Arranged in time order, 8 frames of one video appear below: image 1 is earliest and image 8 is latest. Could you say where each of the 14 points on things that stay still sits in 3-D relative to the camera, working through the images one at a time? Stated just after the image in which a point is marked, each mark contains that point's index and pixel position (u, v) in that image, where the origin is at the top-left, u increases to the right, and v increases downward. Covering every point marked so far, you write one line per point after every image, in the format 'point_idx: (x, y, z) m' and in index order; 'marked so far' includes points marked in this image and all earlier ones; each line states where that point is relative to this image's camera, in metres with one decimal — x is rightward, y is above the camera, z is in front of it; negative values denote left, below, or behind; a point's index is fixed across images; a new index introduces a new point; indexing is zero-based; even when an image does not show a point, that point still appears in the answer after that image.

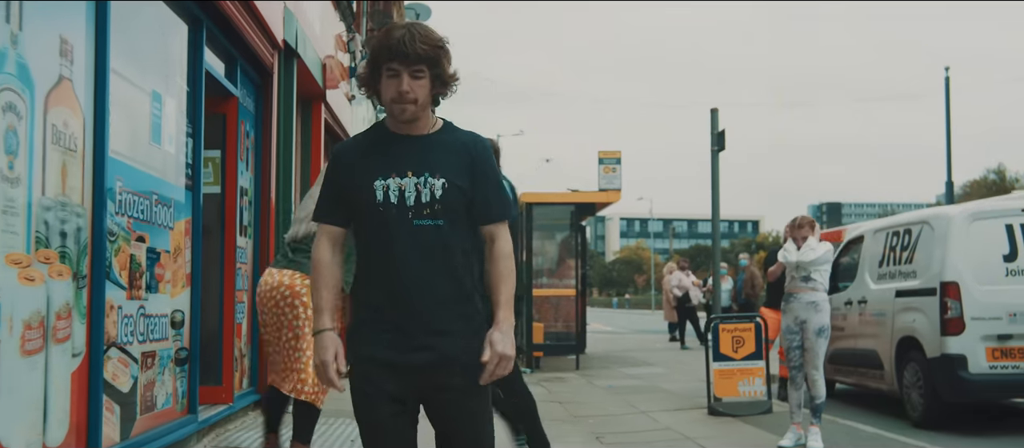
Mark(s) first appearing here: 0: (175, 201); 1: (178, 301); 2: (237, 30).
0: (-2.0, +0.1, +5.5) m
1: (-2.0, -0.5, +5.6) m
2: (-2.0, +1.4, +6.7) m
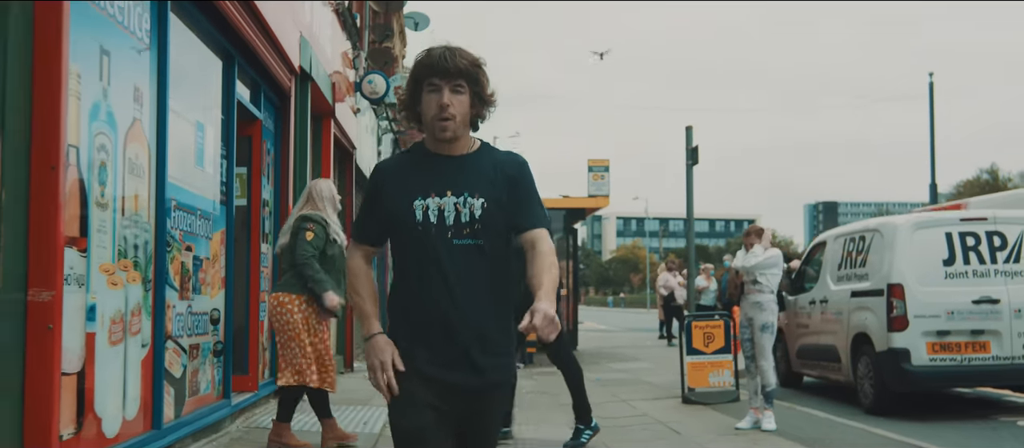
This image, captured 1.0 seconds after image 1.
0: (-2.1, +0.1, +6.4) m
1: (-2.1, -0.5, +6.5) m
2: (-2.1, +1.4, +7.6) m
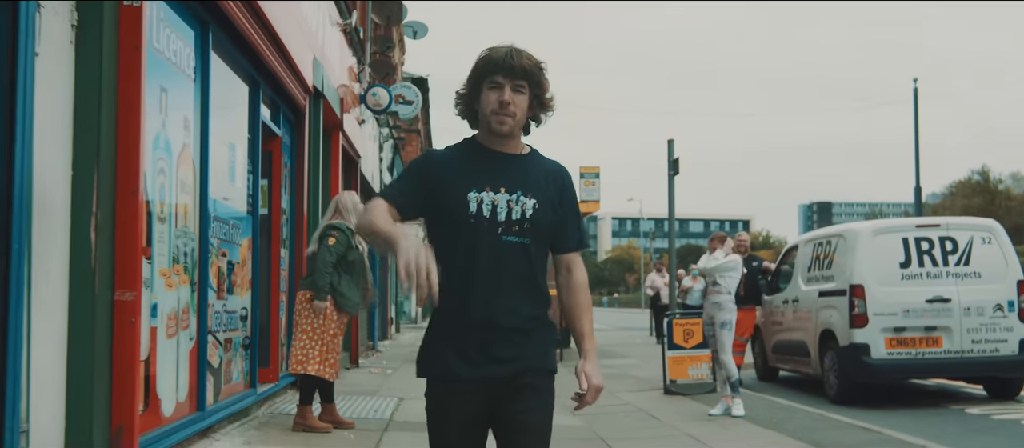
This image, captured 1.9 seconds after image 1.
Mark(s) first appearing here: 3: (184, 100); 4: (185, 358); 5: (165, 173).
0: (-2.1, 0.0, +7.2) m
1: (-2.1, -0.6, +7.3) m
2: (-2.1, +1.3, +8.4) m
3: (-2.0, +0.8, +5.6) m
4: (-2.0, -0.8, +5.6) m
5: (-2.0, +0.3, +5.2) m
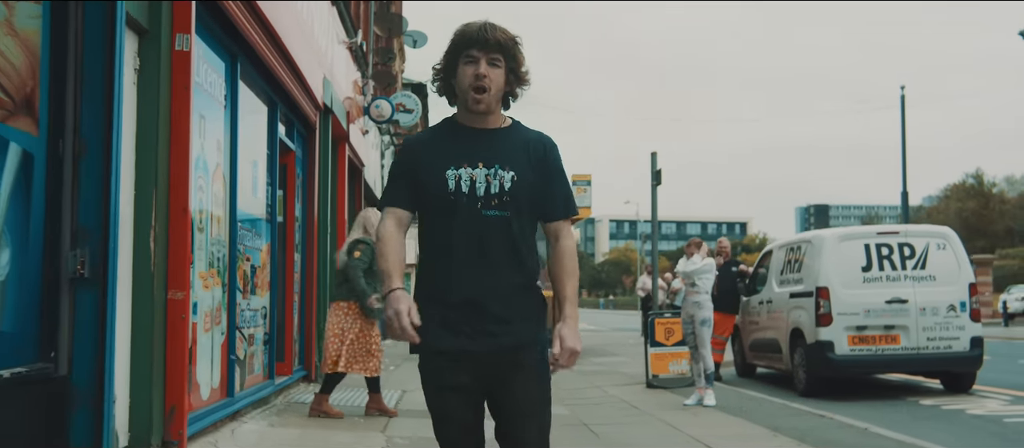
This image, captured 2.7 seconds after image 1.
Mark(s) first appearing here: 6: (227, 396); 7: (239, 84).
0: (-2.2, -0.1, +8.0) m
1: (-2.2, -0.7, +8.1) m
2: (-2.2, +1.2, +9.2) m
3: (-2.1, +0.7, +6.5) m
4: (-2.1, -0.9, +6.5) m
5: (-2.0, +0.2, +6.1) m
6: (-2.1, -1.3, +6.7) m
7: (-2.1, +1.1, +7.0) m
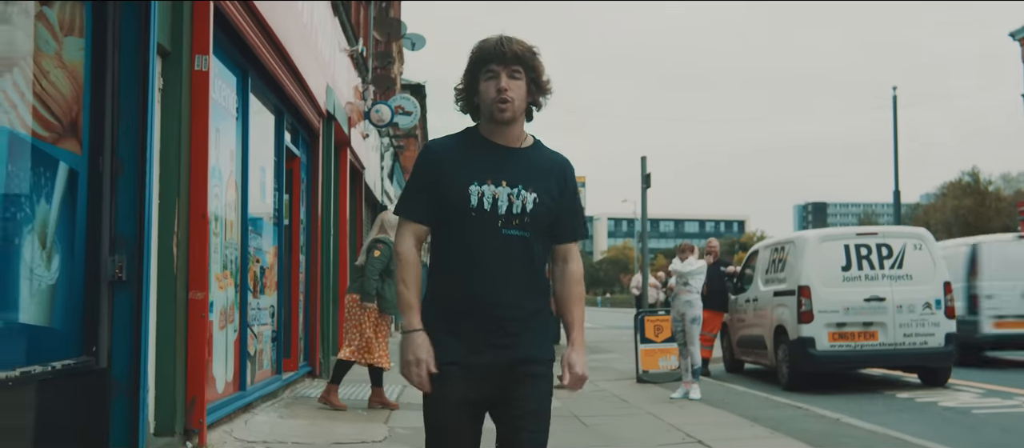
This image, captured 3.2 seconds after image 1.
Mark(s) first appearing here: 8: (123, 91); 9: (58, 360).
0: (-2.2, -0.1, +8.5) m
1: (-2.2, -0.7, +8.5) m
2: (-2.2, +1.2, +9.7) m
3: (-2.1, +0.7, +6.9) m
4: (-2.1, -0.9, +6.9) m
5: (-2.1, +0.2, +6.5) m
6: (-2.1, -1.3, +7.2) m
7: (-2.1, +1.0, +7.5) m
8: (-1.8, +0.6, +4.3) m
9: (-1.9, -0.6, +3.8) m
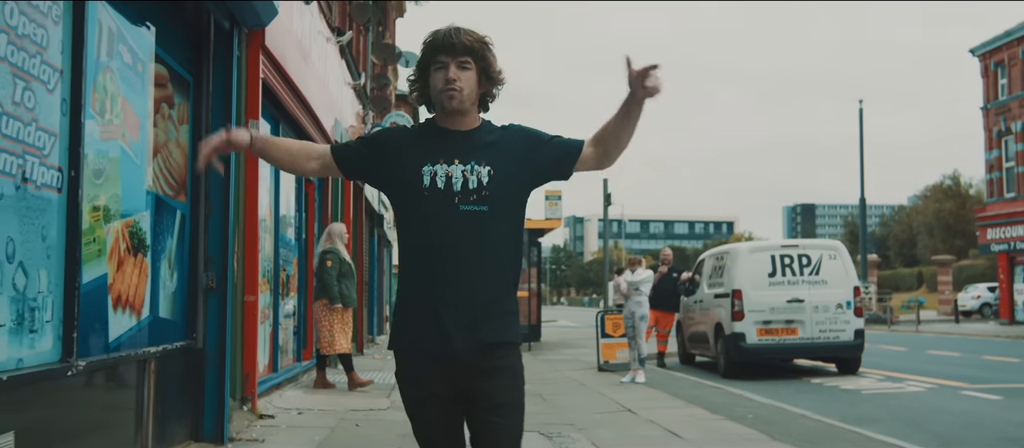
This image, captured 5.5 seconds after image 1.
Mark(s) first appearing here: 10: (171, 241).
0: (-2.5, -0.3, +10.4) m
1: (-2.5, -0.9, +10.4) m
2: (-2.5, +1.0, +11.6) m
3: (-2.4, +0.5, +8.8) m
4: (-2.4, -1.1, +8.8) m
5: (-2.3, 0.0, +8.4) m
6: (-2.4, -1.5, +9.1) m
7: (-2.4, +0.9, +9.4) m
8: (-2.0, +0.4, +6.2) m
9: (-2.1, -0.7, +5.8) m
10: (-2.1, -0.1, +5.7) m
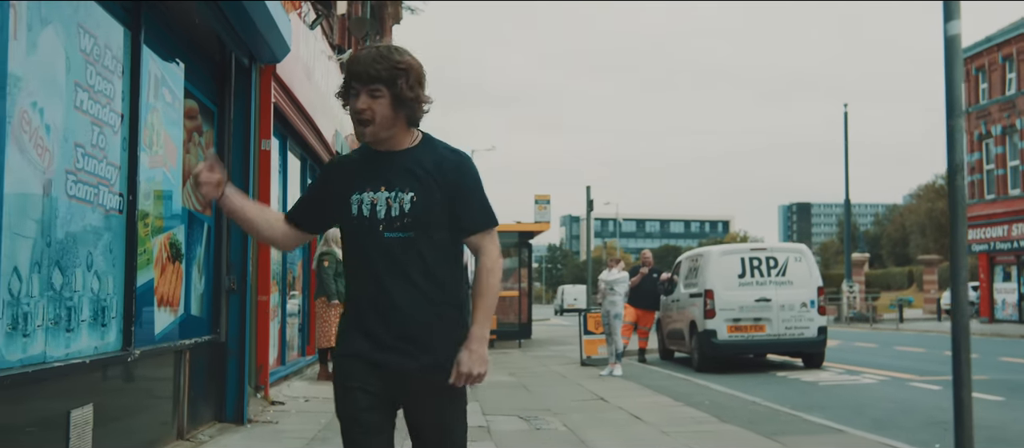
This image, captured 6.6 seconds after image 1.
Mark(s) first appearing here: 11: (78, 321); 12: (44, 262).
0: (-2.7, -0.3, +11.4) m
1: (-2.6, -0.9, +11.4) m
2: (-2.7, +0.9, +12.5) m
3: (-2.5, +0.4, +9.8) m
4: (-2.5, -1.2, +9.8) m
5: (-2.5, 0.0, +9.4) m
6: (-2.5, -1.5, +10.0) m
7: (-2.5, +0.8, +10.4) m
8: (-2.2, +0.3, +7.1) m
9: (-2.3, -0.8, +6.7) m
10: (-2.3, -0.2, +6.6) m
11: (-2.1, -0.5, +4.4) m
12: (-2.1, -0.2, +4.0) m
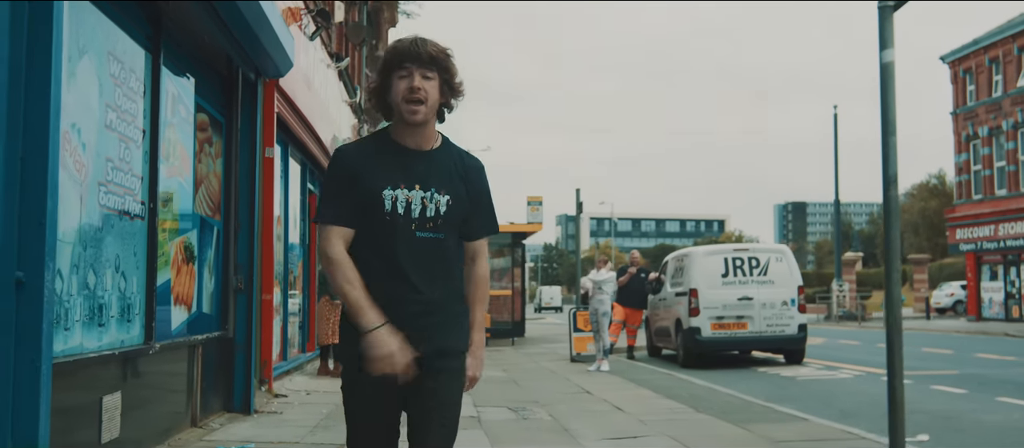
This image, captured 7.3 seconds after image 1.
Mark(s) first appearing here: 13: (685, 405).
0: (-2.8, -0.4, +11.9) m
1: (-2.8, -1.0, +11.9) m
2: (-2.8, +0.9, +13.0) m
3: (-2.6, +0.4, +10.3) m
4: (-2.6, -1.2, +10.3) m
5: (-2.6, -0.1, +9.9) m
6: (-2.6, -1.6, +10.5) m
7: (-2.7, +0.8, +10.9) m
8: (-2.3, +0.3, +7.7) m
9: (-2.4, -0.8, +7.2) m
10: (-2.3, -0.2, +7.1) m
11: (-2.2, -0.5, +4.9) m
12: (-2.1, -0.2, +4.5) m
13: (+1.6, -1.7, +8.5) m
